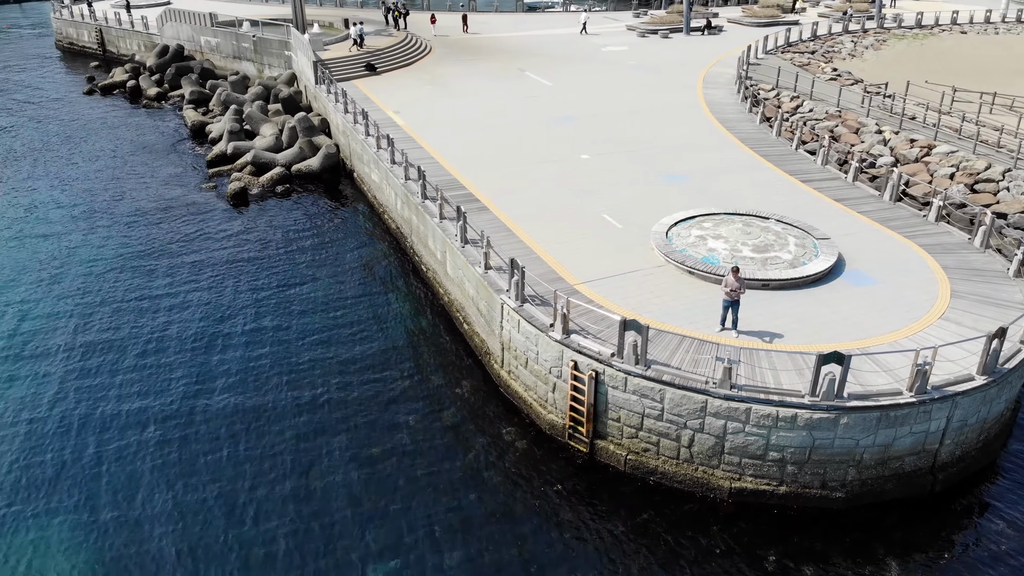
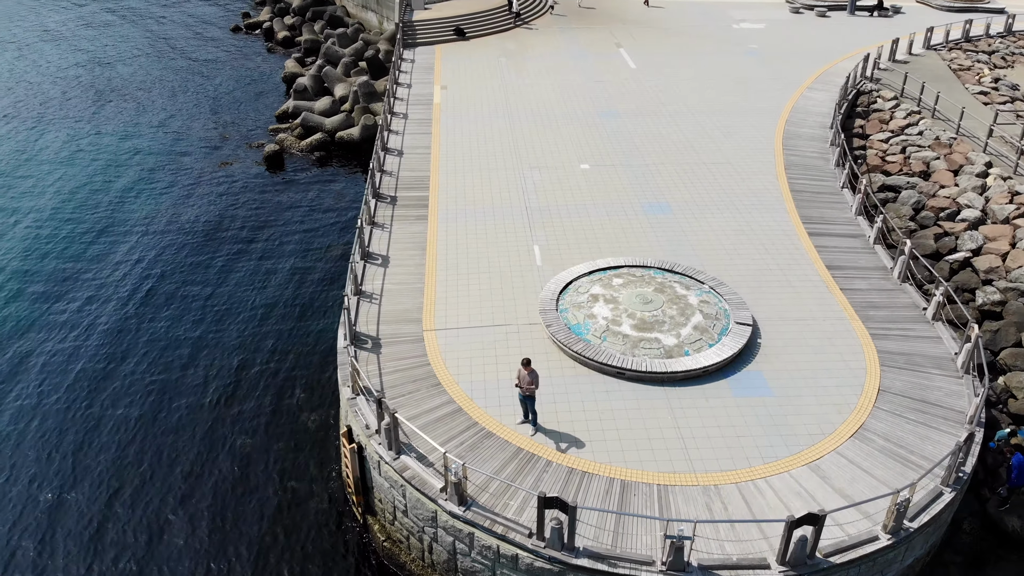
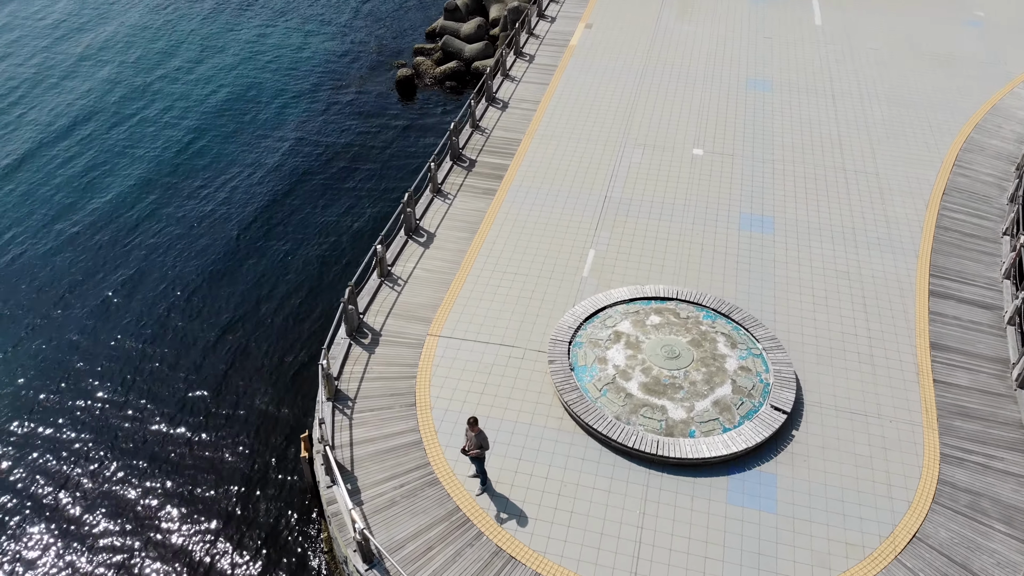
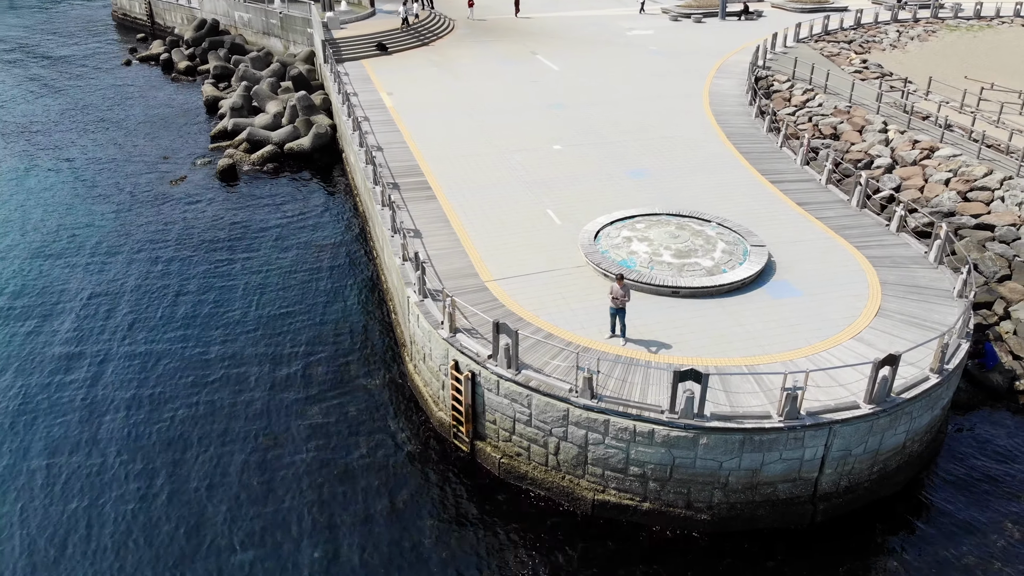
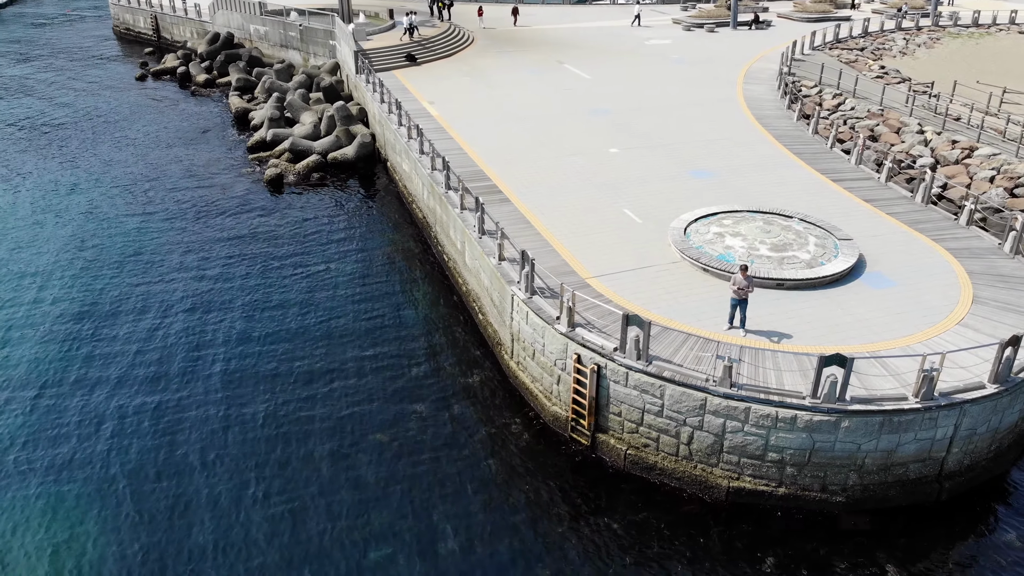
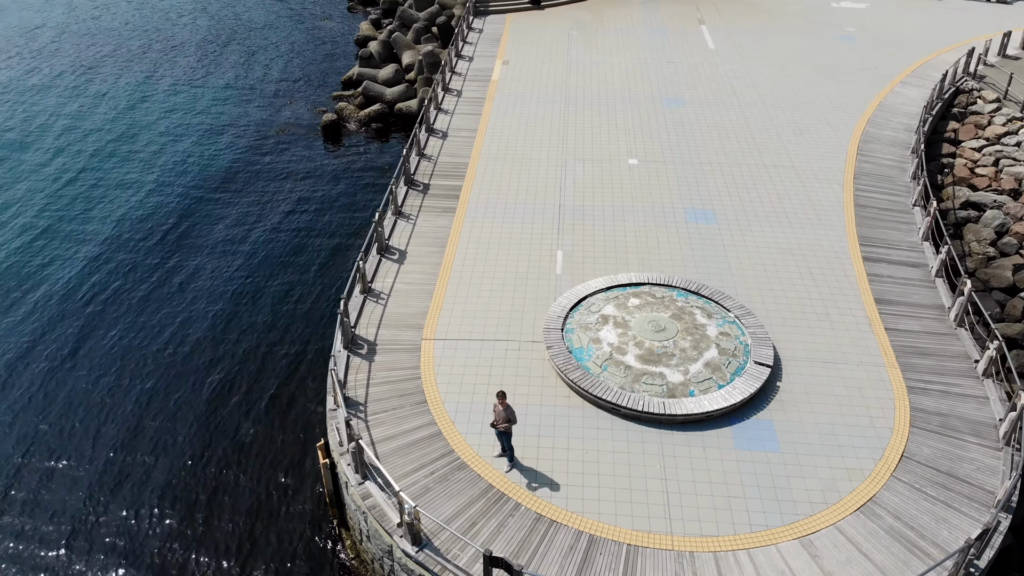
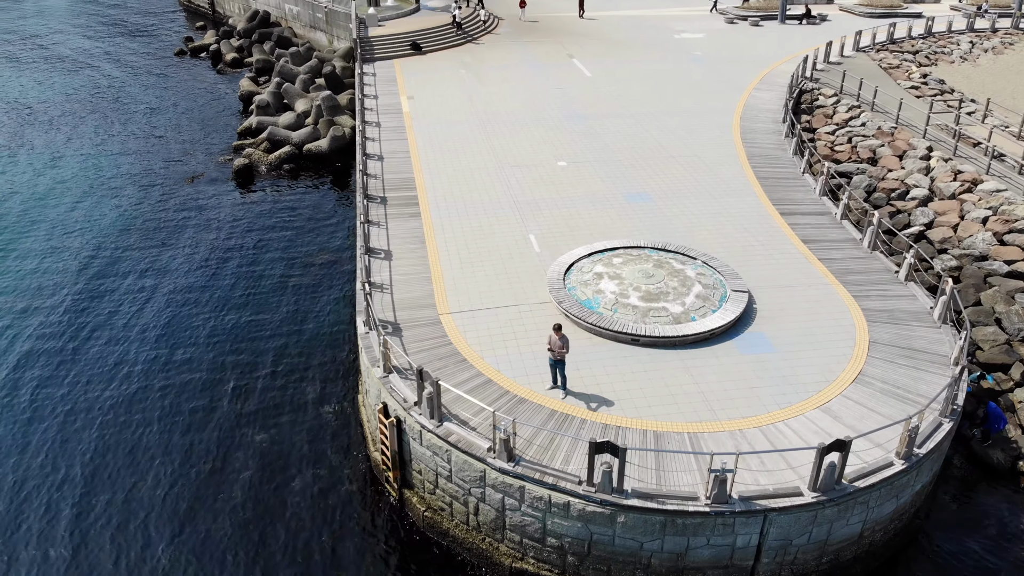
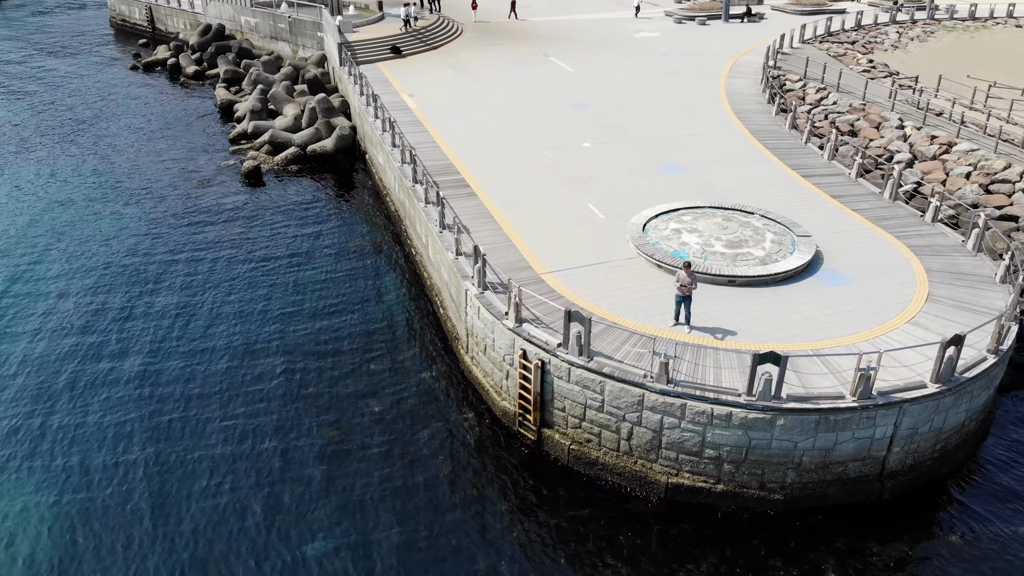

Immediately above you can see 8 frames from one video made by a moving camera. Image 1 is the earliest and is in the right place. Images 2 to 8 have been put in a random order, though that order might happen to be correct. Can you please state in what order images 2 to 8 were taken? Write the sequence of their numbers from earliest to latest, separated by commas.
5, 8, 4, 7, 2, 6, 3
